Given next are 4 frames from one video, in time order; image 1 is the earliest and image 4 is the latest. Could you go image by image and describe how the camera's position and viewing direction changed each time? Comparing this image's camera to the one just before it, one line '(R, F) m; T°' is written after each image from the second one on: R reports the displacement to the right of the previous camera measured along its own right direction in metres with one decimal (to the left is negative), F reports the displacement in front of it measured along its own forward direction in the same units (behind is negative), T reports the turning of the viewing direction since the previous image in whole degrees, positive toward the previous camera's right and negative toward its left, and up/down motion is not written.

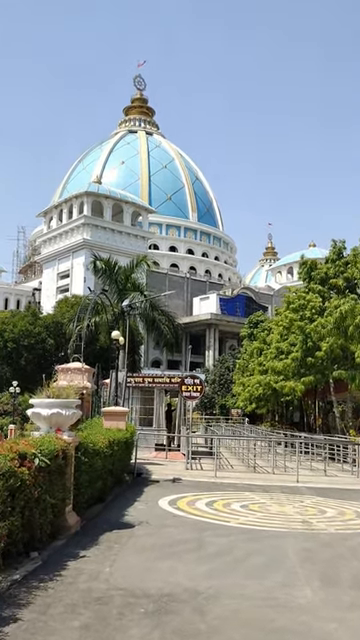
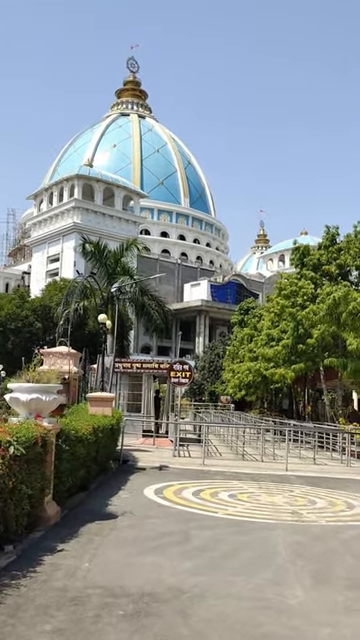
(0.0, +0.4) m; +1°
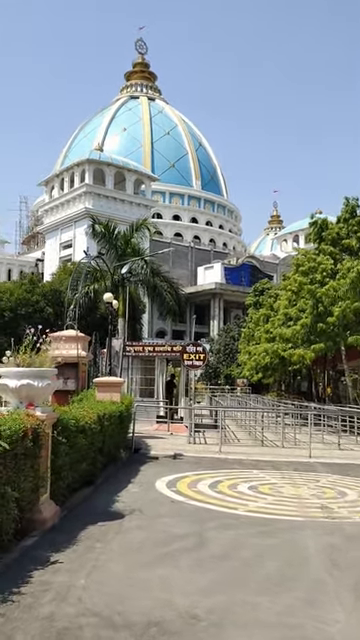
(0.0, +1.1) m; -1°
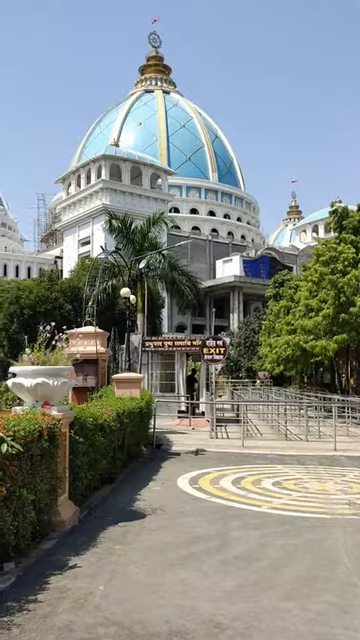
(0.0, +0.3) m; -2°
